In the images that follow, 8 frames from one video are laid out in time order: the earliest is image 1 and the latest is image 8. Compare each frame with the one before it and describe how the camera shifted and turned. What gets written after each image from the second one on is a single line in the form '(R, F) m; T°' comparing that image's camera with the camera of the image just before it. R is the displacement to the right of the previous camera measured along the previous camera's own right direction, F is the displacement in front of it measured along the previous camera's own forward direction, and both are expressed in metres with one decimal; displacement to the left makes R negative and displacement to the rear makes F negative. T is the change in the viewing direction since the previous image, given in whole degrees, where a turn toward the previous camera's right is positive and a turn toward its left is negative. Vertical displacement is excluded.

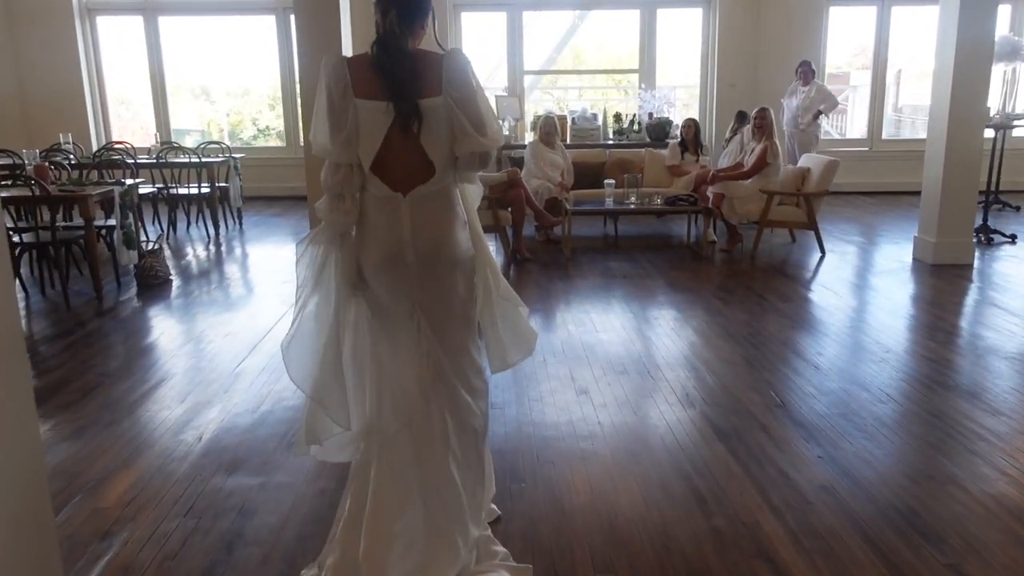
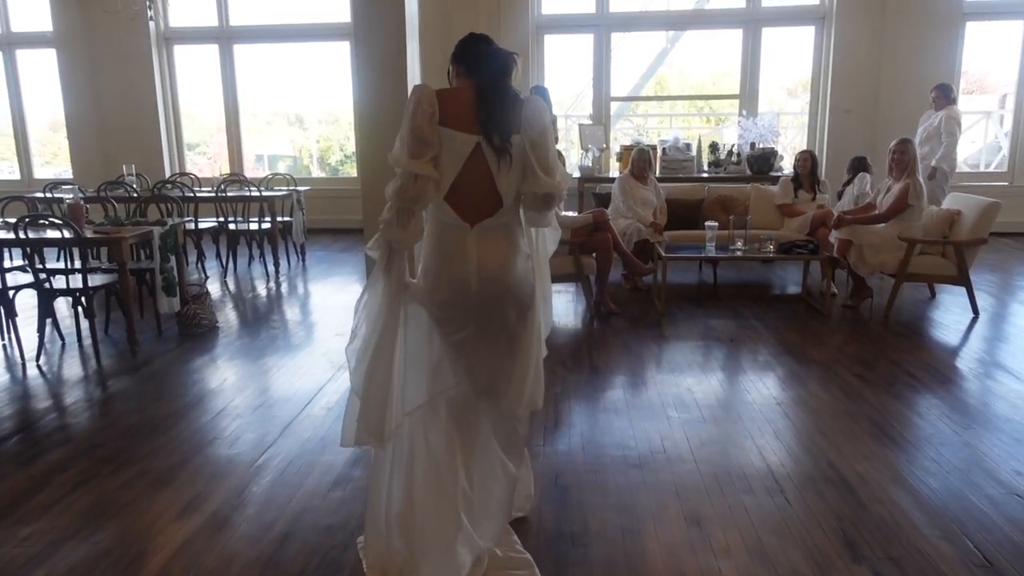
(0.0, +0.7) m; -6°
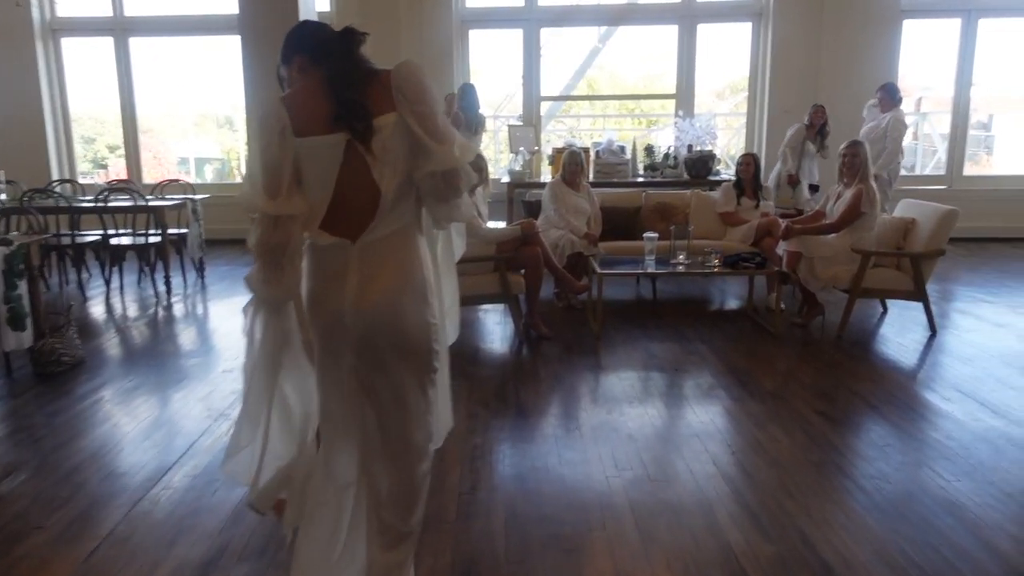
(+0.1, +0.5) m; +5°
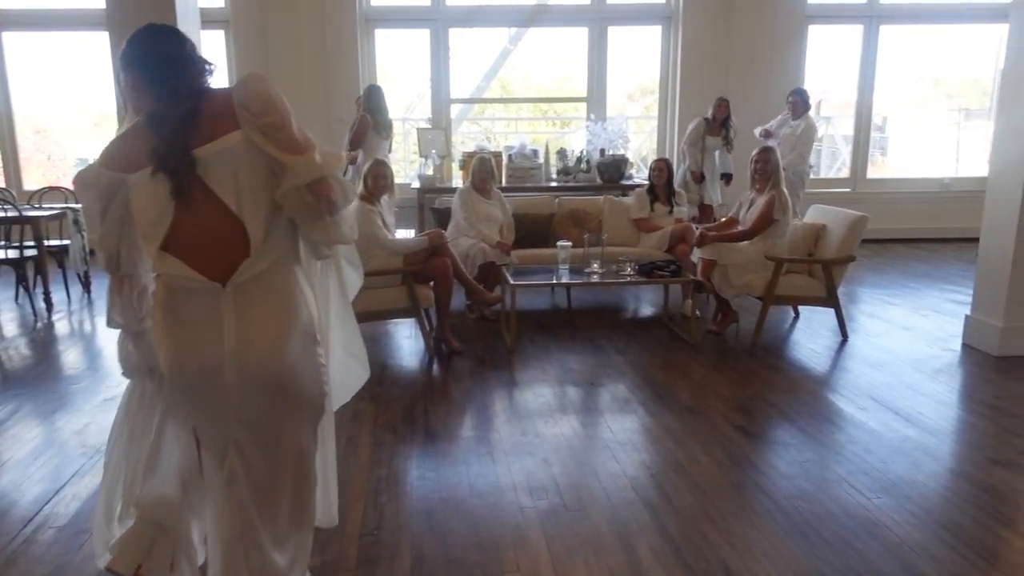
(0.0, +0.2) m; +6°
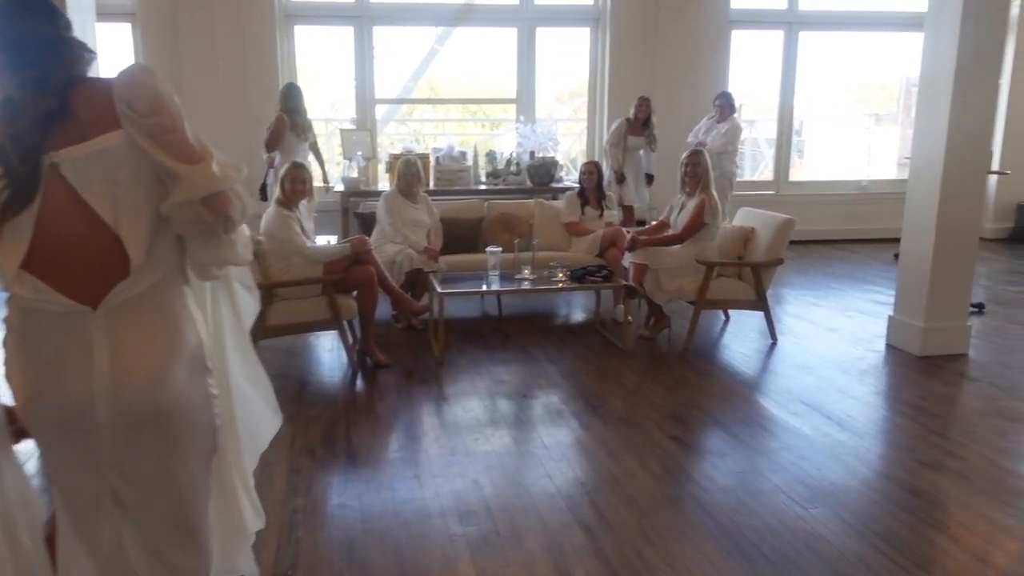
(0.0, +0.1) m; +5°
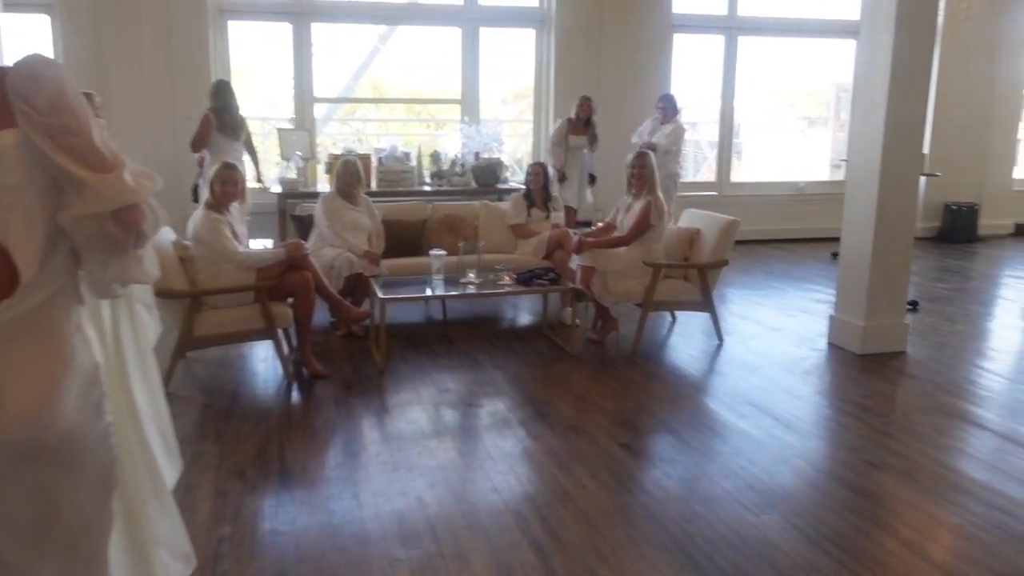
(0.0, +0.1) m; +4°
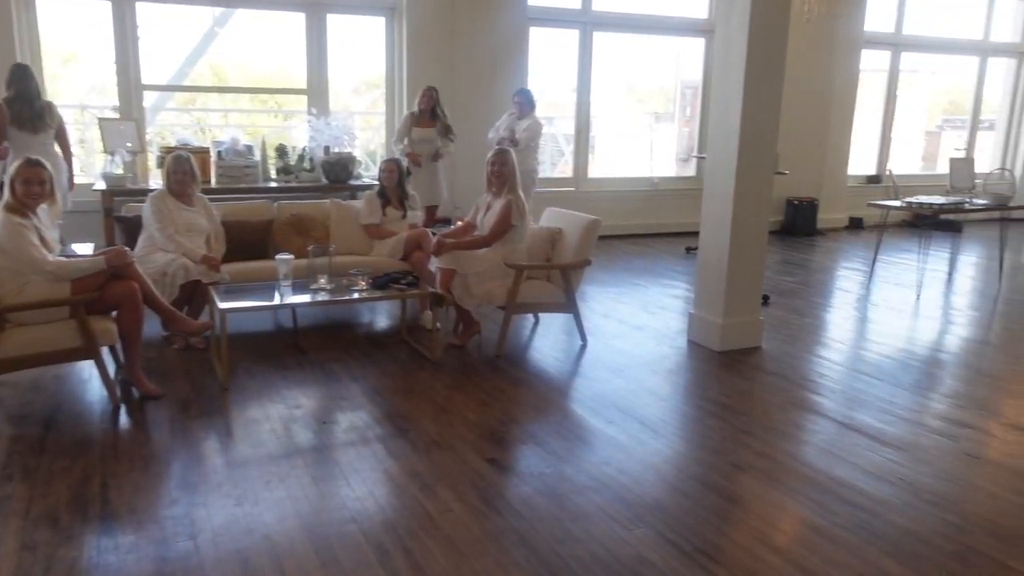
(0.0, +0.2) m; +10°
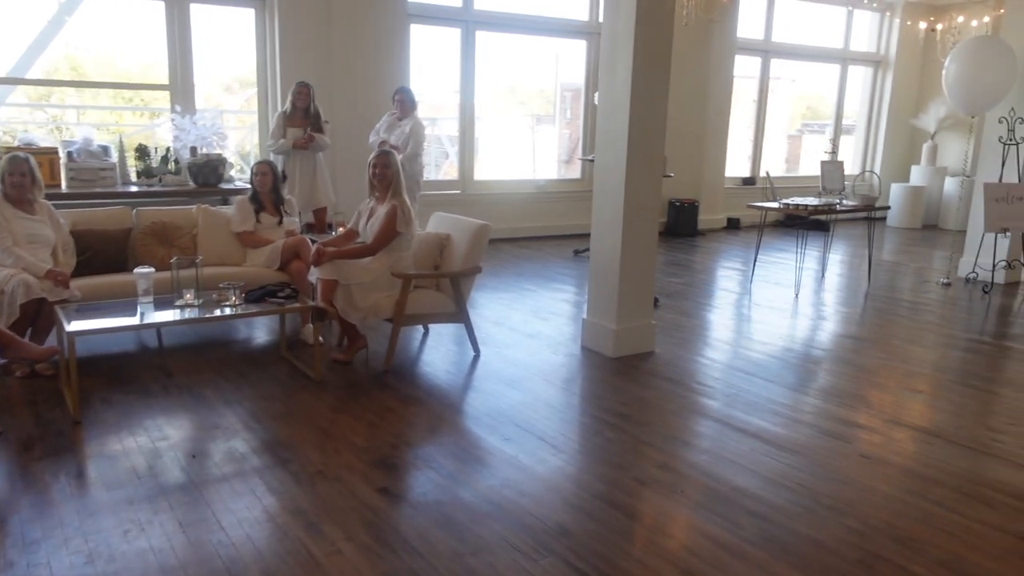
(0.0, +0.2) m; +8°
